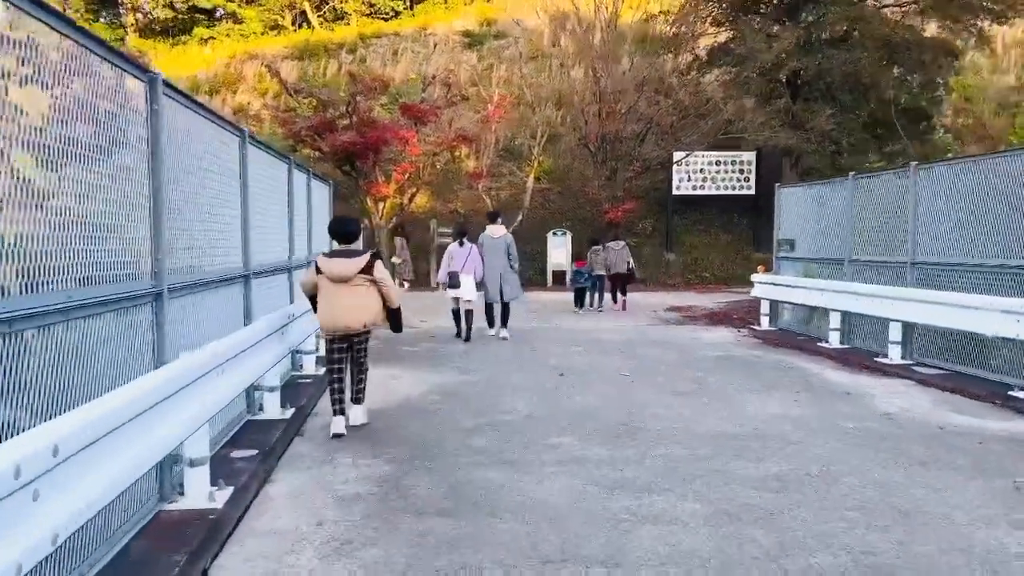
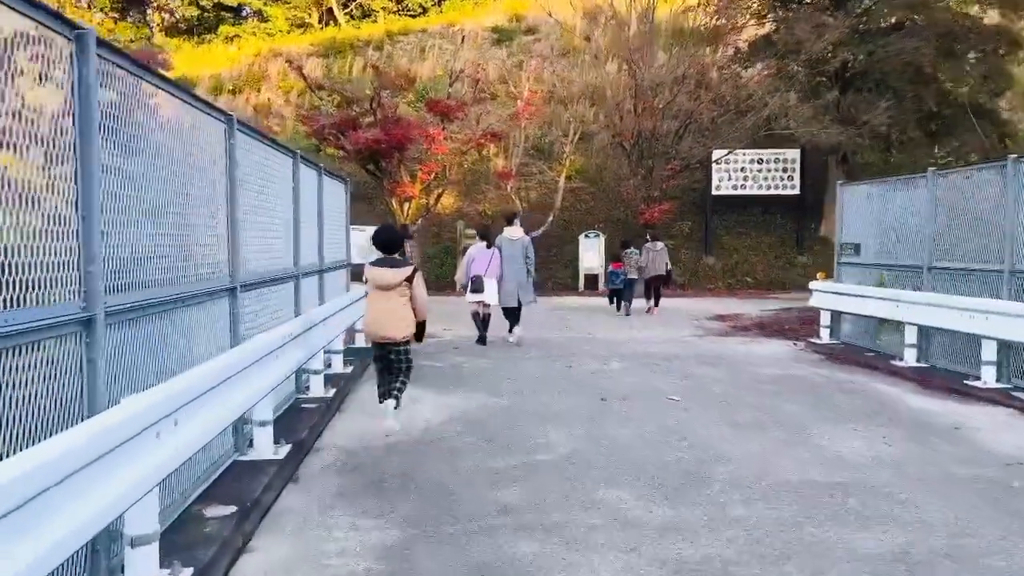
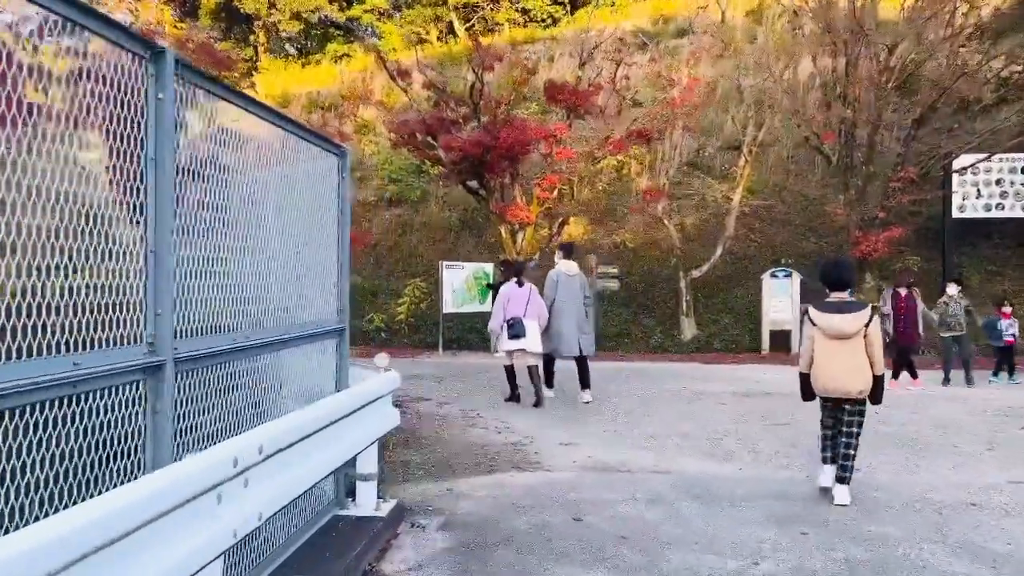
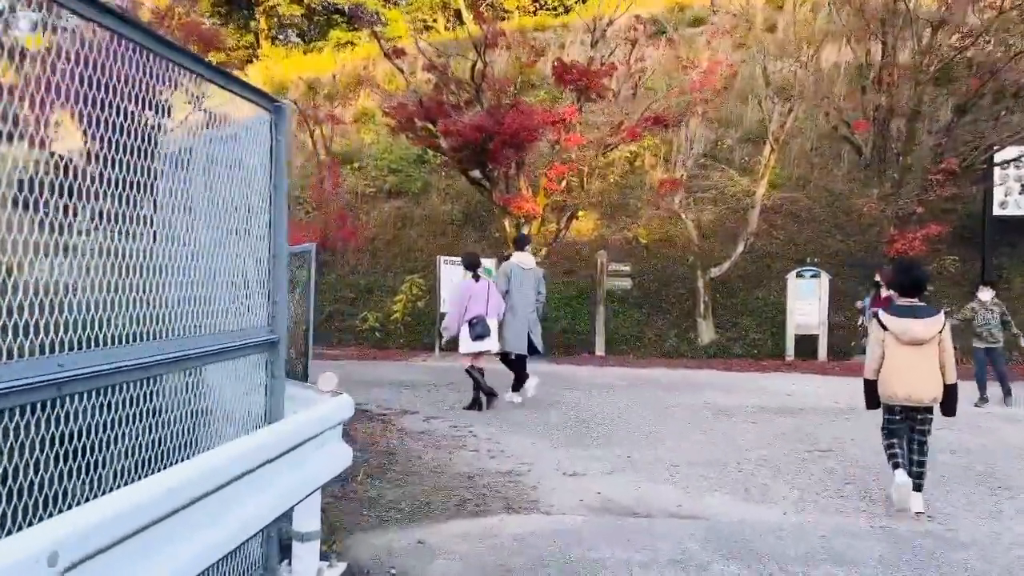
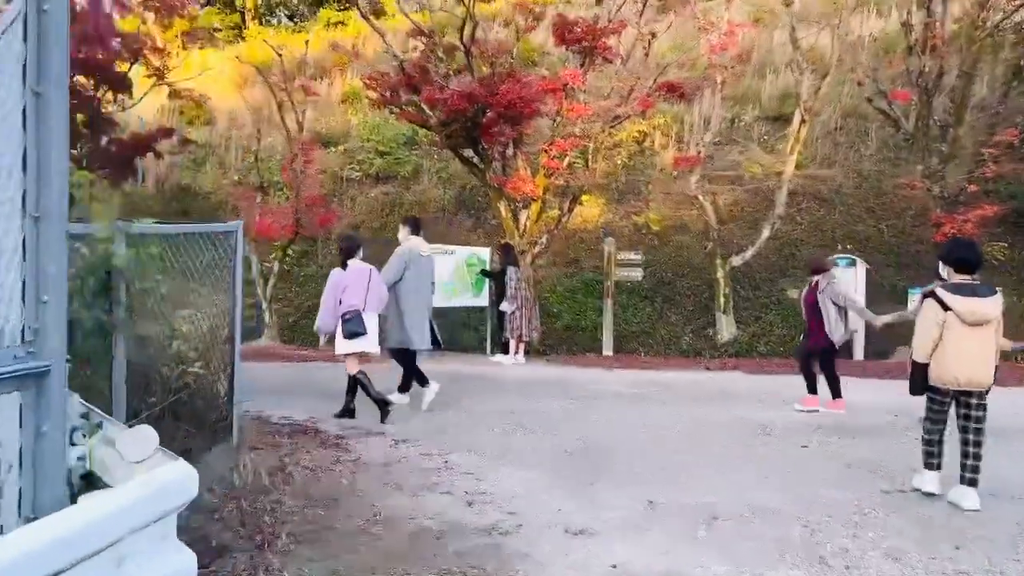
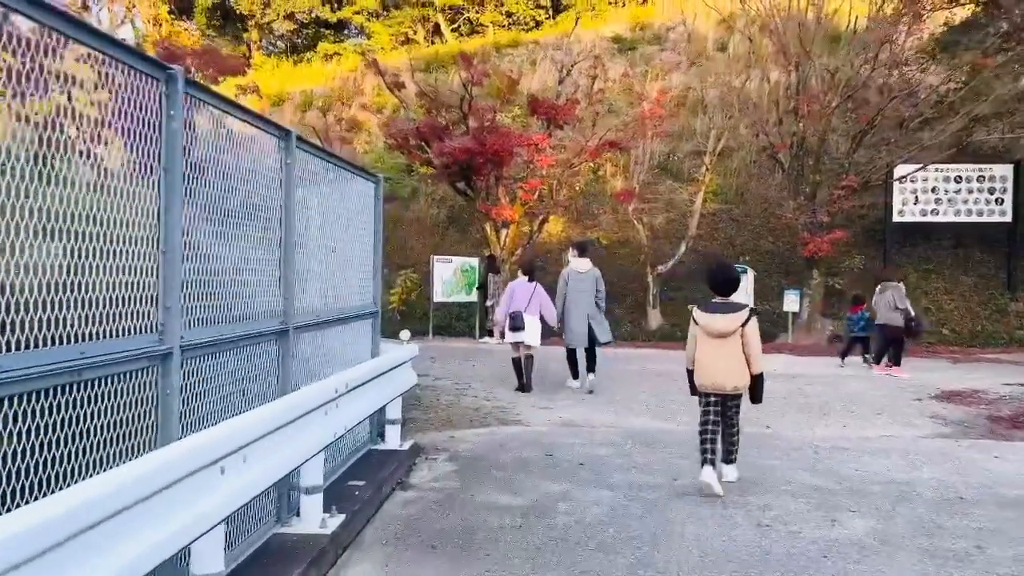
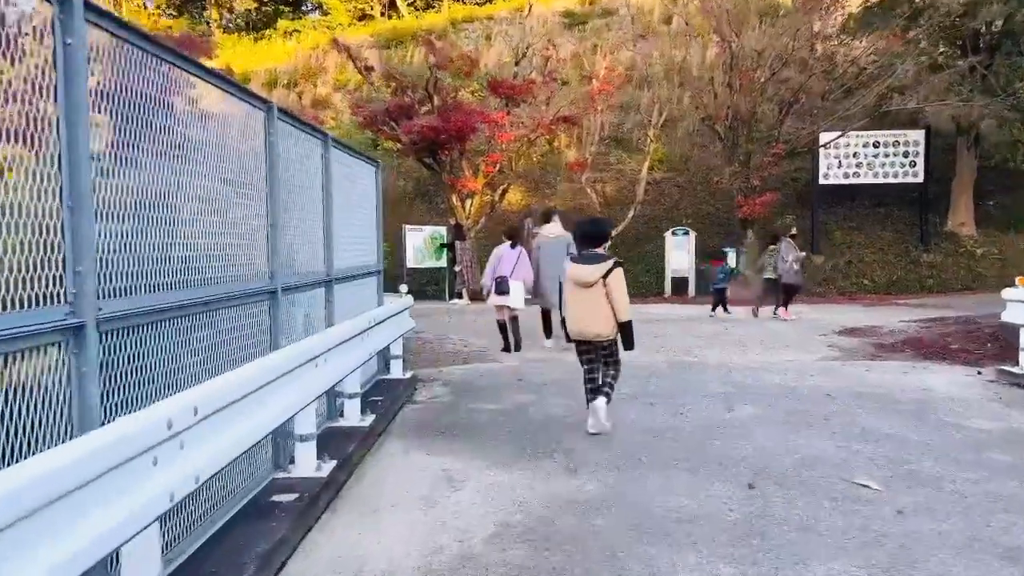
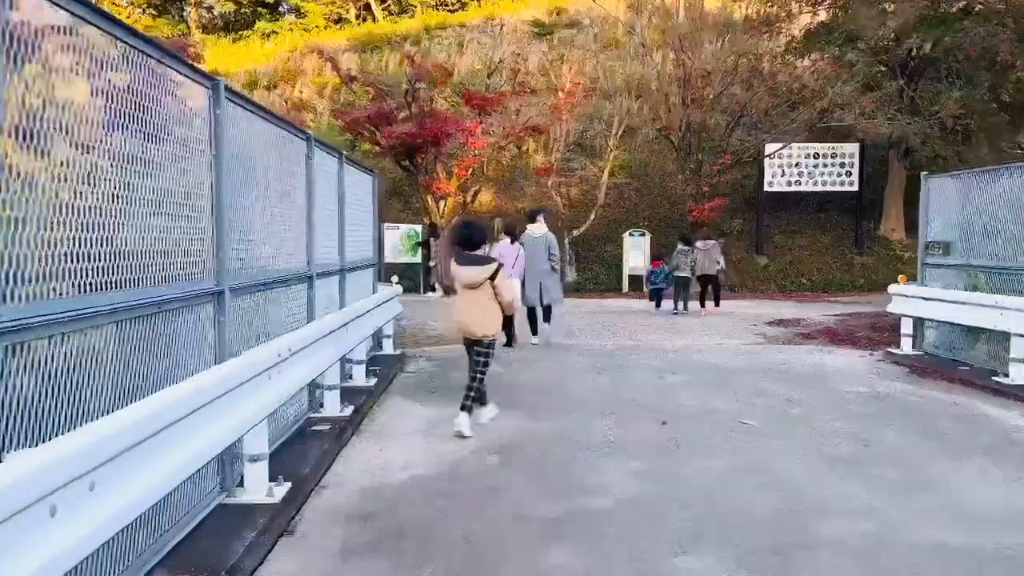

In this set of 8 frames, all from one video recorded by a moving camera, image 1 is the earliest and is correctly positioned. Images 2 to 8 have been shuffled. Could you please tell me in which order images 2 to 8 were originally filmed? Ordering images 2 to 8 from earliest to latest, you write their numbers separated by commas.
2, 8, 7, 6, 3, 4, 5
